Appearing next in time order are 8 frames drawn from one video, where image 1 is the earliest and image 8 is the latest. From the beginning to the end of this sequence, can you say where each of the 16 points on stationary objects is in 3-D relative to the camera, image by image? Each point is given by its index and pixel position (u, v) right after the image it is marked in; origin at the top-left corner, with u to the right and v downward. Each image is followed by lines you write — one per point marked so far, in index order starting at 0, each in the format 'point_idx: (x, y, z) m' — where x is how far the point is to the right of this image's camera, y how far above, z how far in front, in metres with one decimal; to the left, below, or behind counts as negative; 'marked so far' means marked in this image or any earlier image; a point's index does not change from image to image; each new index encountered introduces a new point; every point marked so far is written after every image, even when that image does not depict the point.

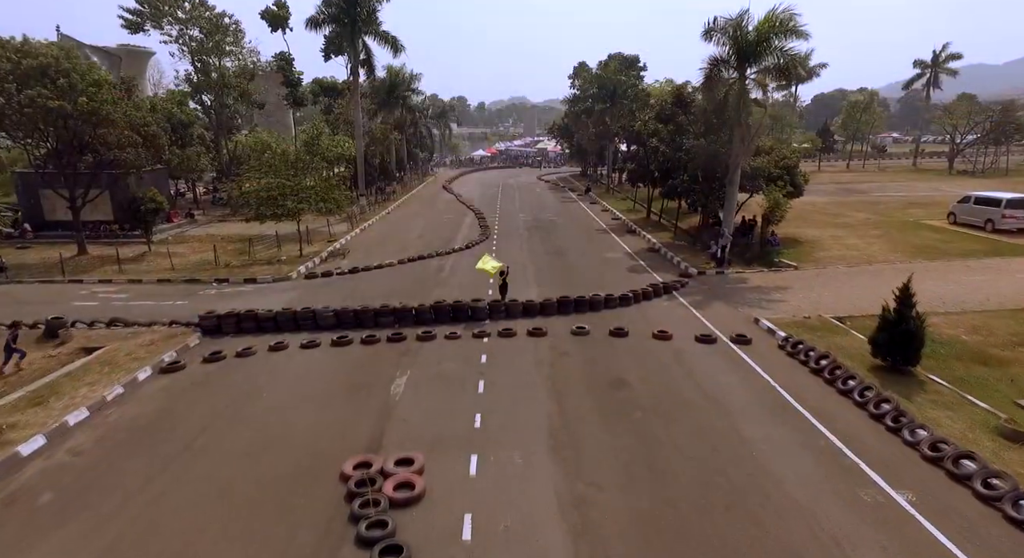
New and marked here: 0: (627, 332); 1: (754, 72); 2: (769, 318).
0: (+2.9, -1.3, +13.6) m
1: (+9.0, +7.6, +19.7) m
2: (+6.9, -1.1, +14.3) m
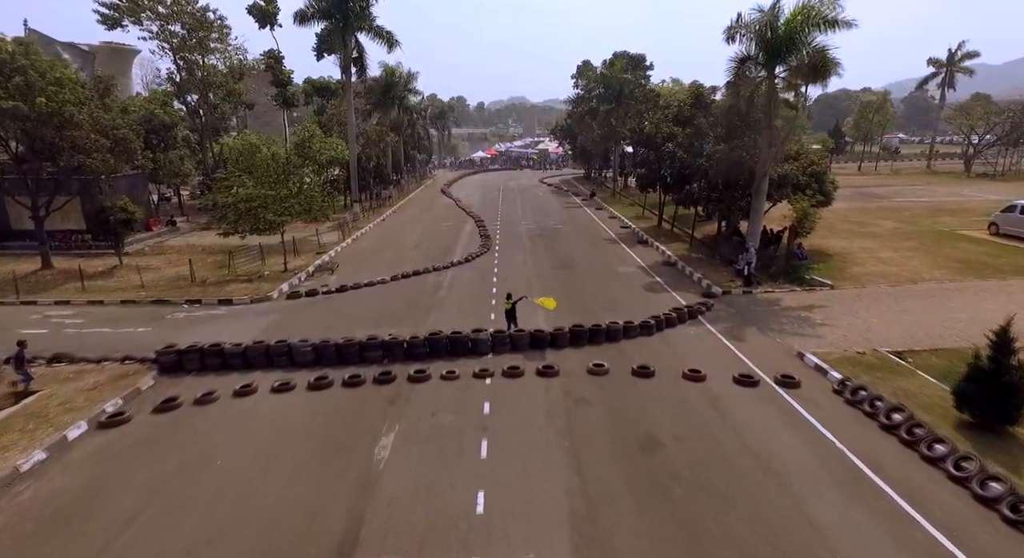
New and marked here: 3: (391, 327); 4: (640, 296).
0: (+3.1, -2.0, +11.7) m
1: (+9.1, +7.0, +17.8) m
2: (+7.0, -1.7, +12.4) m
3: (-3.5, -1.4, +15.3) m
4: (+4.4, -0.6, +18.2) m
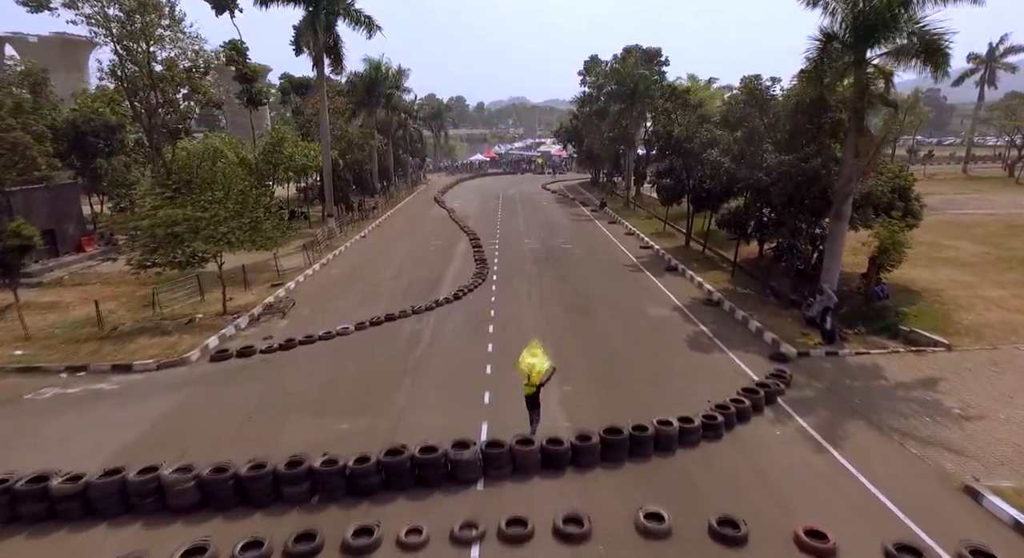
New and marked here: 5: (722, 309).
0: (+3.1, -3.3, +7.2) m
1: (+9.2, +5.6, +13.3) m
2: (+7.0, -3.0, +7.9) m
3: (-3.4, -2.7, +10.8) m
4: (+4.4, -1.9, +13.7) m
5: (+6.7, -1.0, +16.9) m
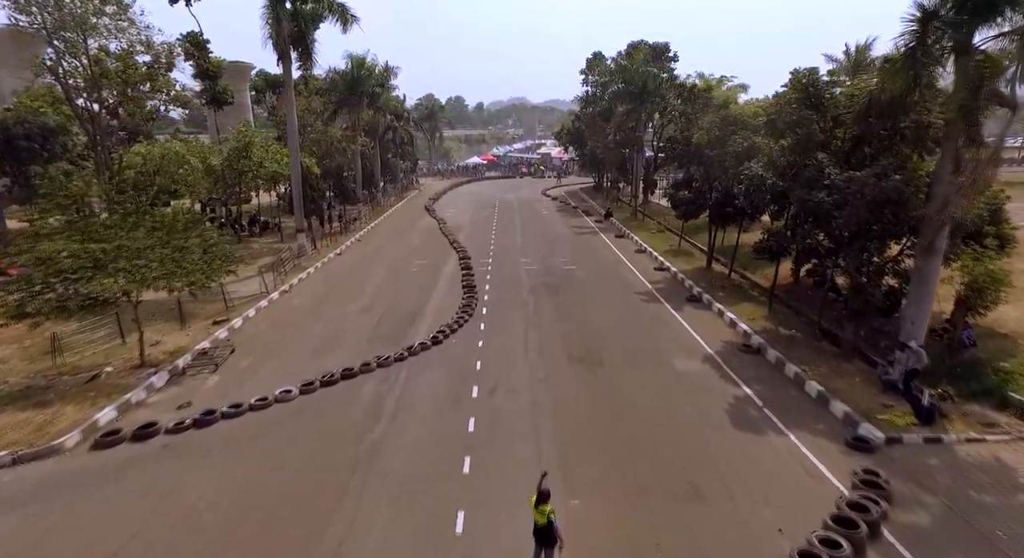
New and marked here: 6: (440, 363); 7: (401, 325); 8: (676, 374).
0: (+2.9, -4.4, +3.8) m
1: (+8.9, +4.5, +9.9) m
2: (+6.8, -4.1, +4.5) m
3: (-3.7, -3.8, +7.4) m
4: (+4.2, -3.0, +10.3) m
5: (+6.4, -2.1, +13.5) m
6: (-1.9, -2.1, +13.6) m
7: (-3.4, -1.4, +16.5) m
8: (+4.0, -2.3, +13.0) m
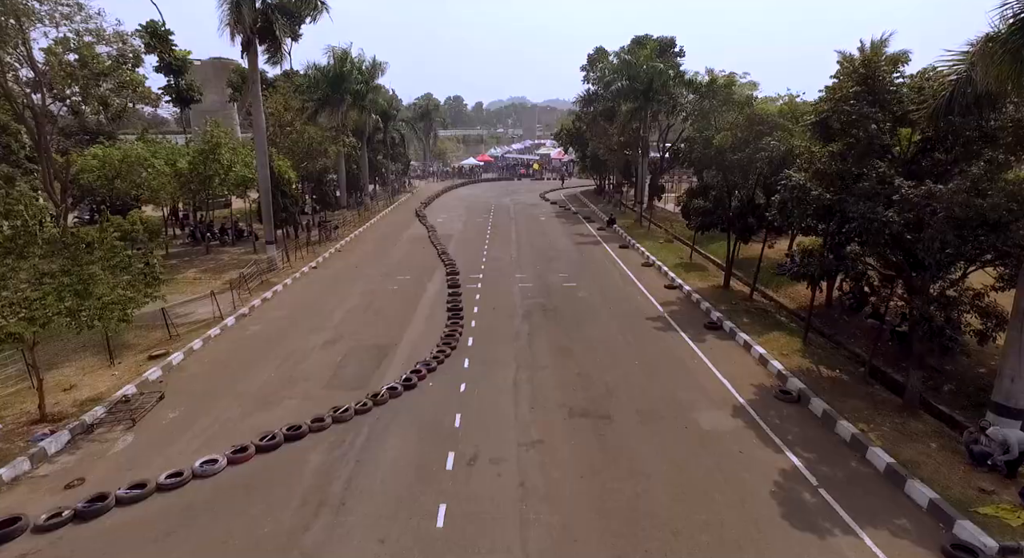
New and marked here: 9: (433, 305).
0: (+2.6, -5.1, +1.3) m
1: (+8.7, +3.8, +7.4) m
2: (+6.6, -4.8, +2.0) m
3: (-3.9, -4.5, +4.9) m
4: (+3.9, -3.7, +7.8) m
5: (+6.2, -2.8, +11.0) m
6: (-2.1, -2.8, +11.0) m
7: (-3.7, -2.1, +13.9) m
8: (+3.7, -3.0, +10.4) m
9: (-2.8, -0.9, +18.6) m
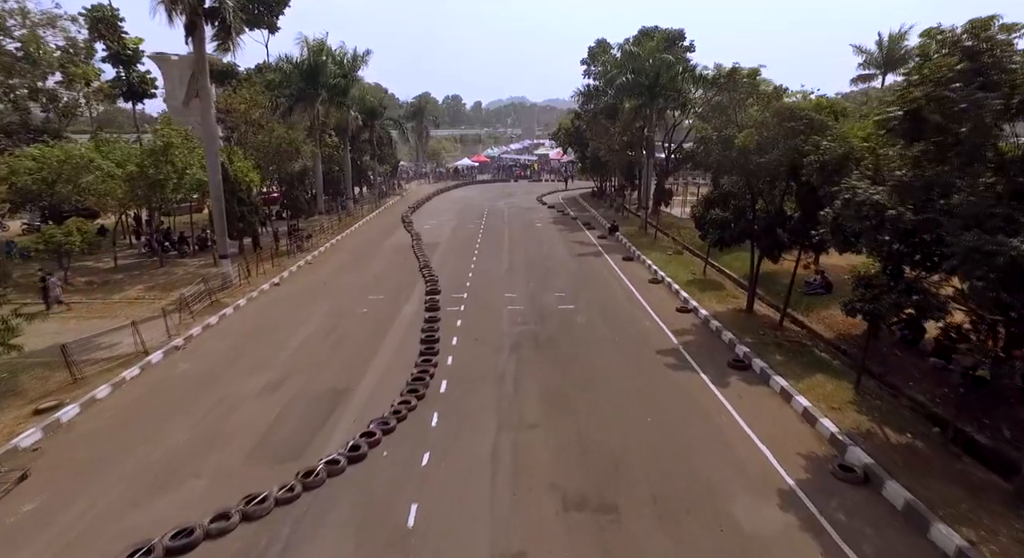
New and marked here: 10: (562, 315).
0: (+2.2, -5.8, -1.6) m
1: (+8.3, +3.1, +4.6) m
2: (+6.1, -5.5, -0.9) m
3: (-4.3, -5.1, +2.0) m
4: (+3.5, -4.4, +4.9) m
5: (+5.8, -3.5, +8.1) m
6: (-2.5, -3.5, +8.2) m
7: (-4.1, -2.8, +11.1) m
8: (+3.3, -3.7, +7.6) m
9: (-3.2, -1.6, +15.8) m
10: (+1.6, -1.1, +17.3) m
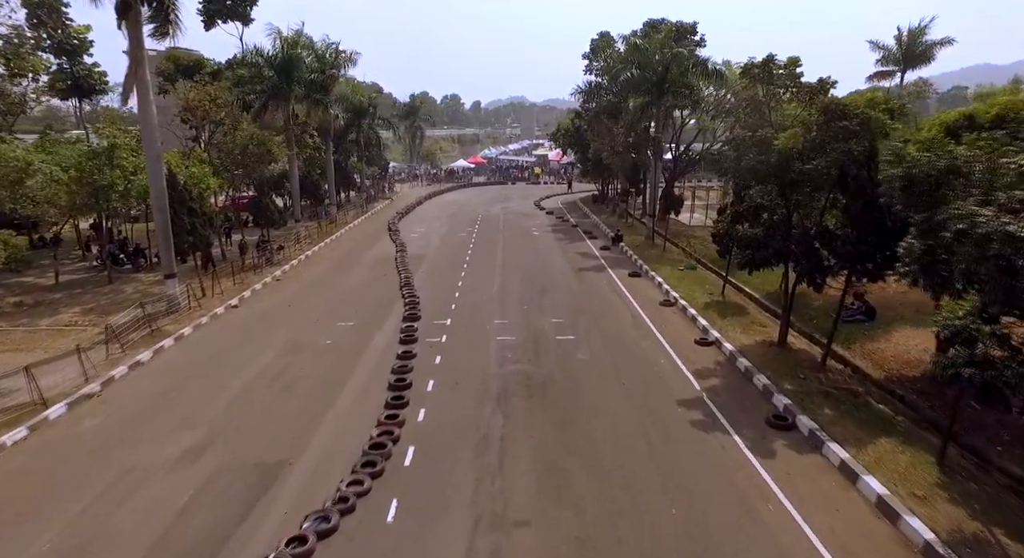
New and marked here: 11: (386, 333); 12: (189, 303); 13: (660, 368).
0: (+1.9, -6.5, -4.2) m
1: (+8.0, +2.4, +1.9) m
2: (+5.9, -6.2, -3.5) m
3: (-4.6, -5.9, -0.6) m
4: (+3.2, -5.1, +2.3) m
5: (+5.5, -4.2, +5.5) m
6: (-2.8, -4.2, +5.5) m
7: (-4.4, -3.5, +8.4) m
8: (+3.0, -4.4, +4.9) m
9: (-3.5, -2.3, +13.1) m
10: (+1.3, -1.9, +14.7) m
11: (-3.8, -1.6, +15.9) m
12: (-10.7, -0.8, +17.8) m
13: (+3.8, -2.2, +13.5) m
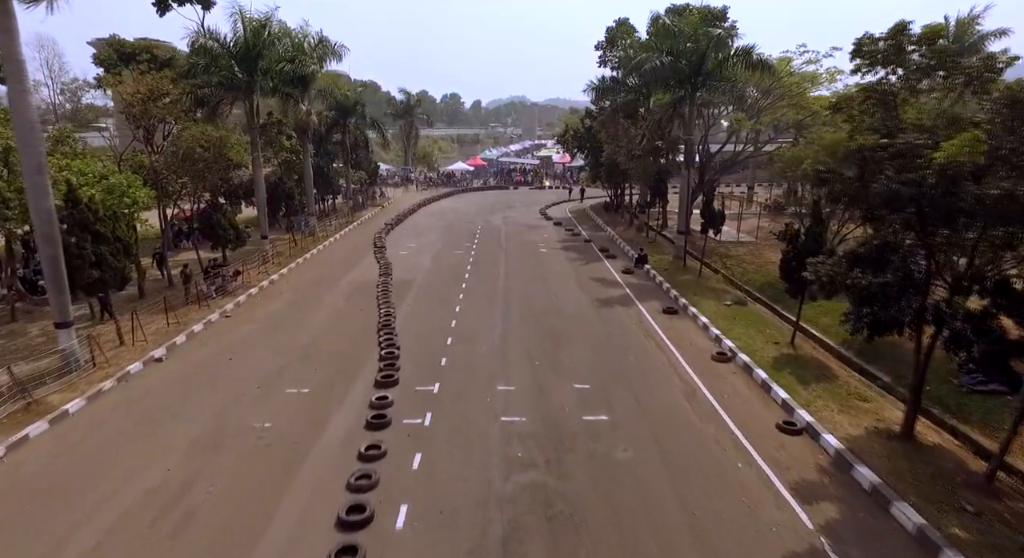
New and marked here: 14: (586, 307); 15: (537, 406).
0: (+2.1, -7.7, -8.6) m
1: (+8.2, +1.2, -2.4) m
2: (+6.1, -7.4, -7.9) m
3: (-4.4, -7.1, -5.0) m
4: (+3.4, -6.4, -2.1) m
5: (+5.7, -5.4, +1.1) m
6: (-2.6, -5.4, +1.2) m
7: (-4.2, -4.7, +4.1) m
8: (+3.2, -5.6, +0.6) m
9: (-3.3, -3.5, +8.8) m
10: (+1.5, -3.1, +10.3) m
11: (-3.6, -2.8, +11.5) m
12: (-10.5, -2.0, +13.5) m
13: (+4.0, -3.4, +9.2) m
14: (+2.6, -0.9, +18.1) m
15: (+0.6, -2.7, +11.9) m
